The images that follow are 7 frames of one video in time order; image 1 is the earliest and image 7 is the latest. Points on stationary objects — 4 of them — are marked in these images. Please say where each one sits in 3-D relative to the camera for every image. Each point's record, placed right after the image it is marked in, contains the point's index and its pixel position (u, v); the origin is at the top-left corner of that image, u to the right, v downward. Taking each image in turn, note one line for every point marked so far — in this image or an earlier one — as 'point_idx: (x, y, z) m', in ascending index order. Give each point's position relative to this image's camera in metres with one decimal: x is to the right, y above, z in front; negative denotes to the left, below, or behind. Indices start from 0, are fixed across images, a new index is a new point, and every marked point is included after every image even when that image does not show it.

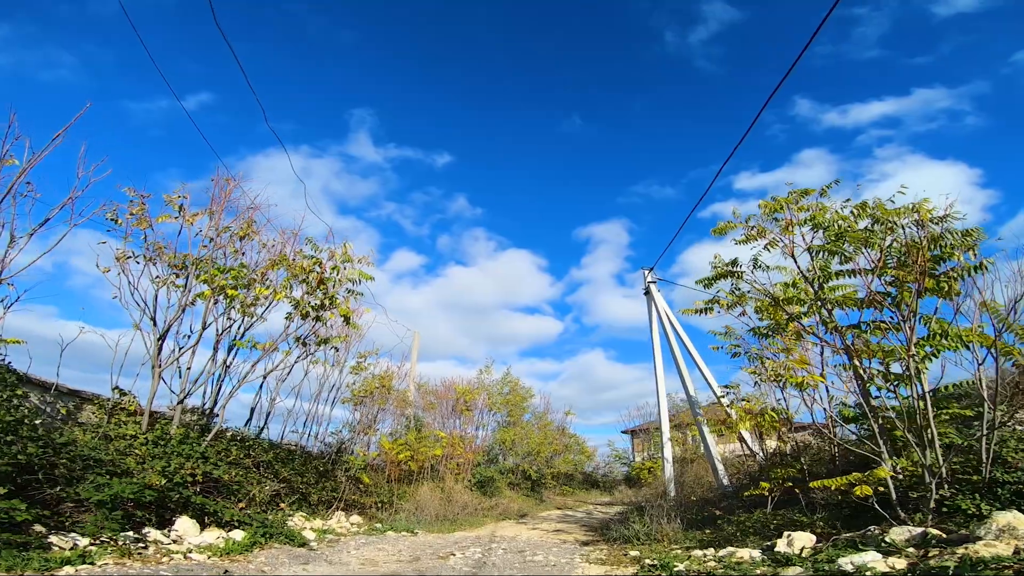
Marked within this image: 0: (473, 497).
0: (-0.9, -4.7, +12.7) m
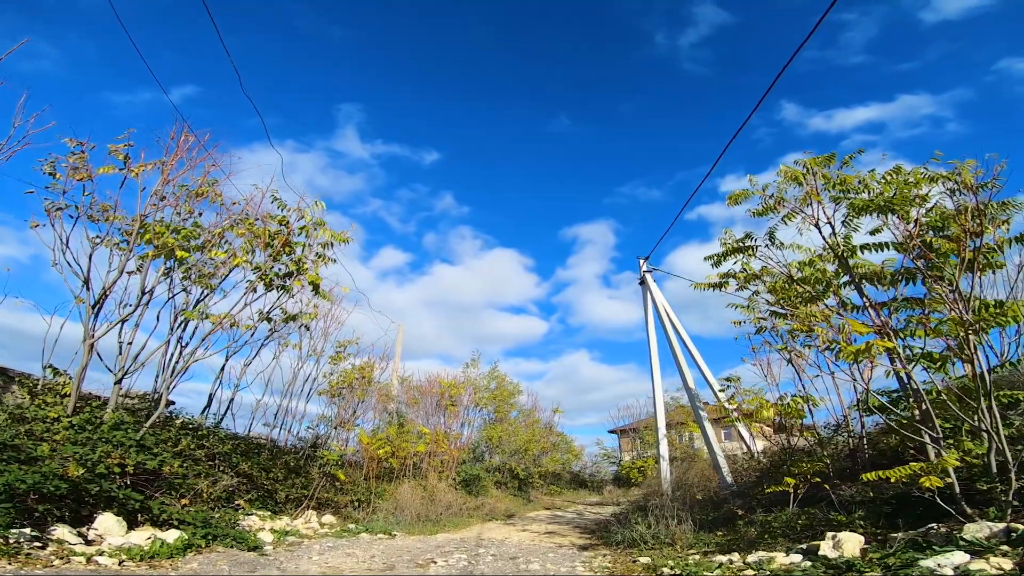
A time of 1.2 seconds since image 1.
0: (-1.1, -4.3, +11.8) m
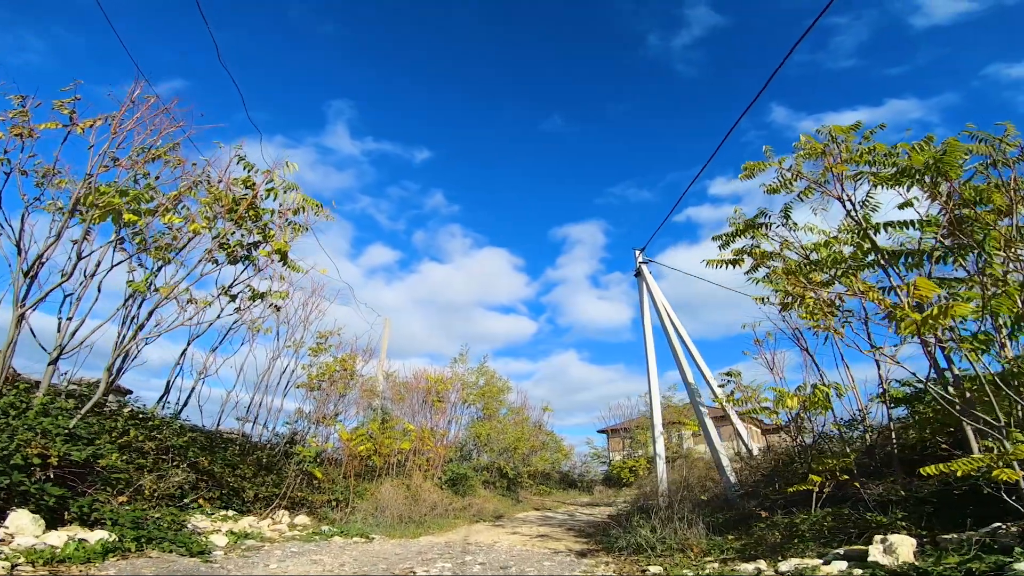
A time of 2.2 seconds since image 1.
0: (-1.3, -4.1, +11.1) m
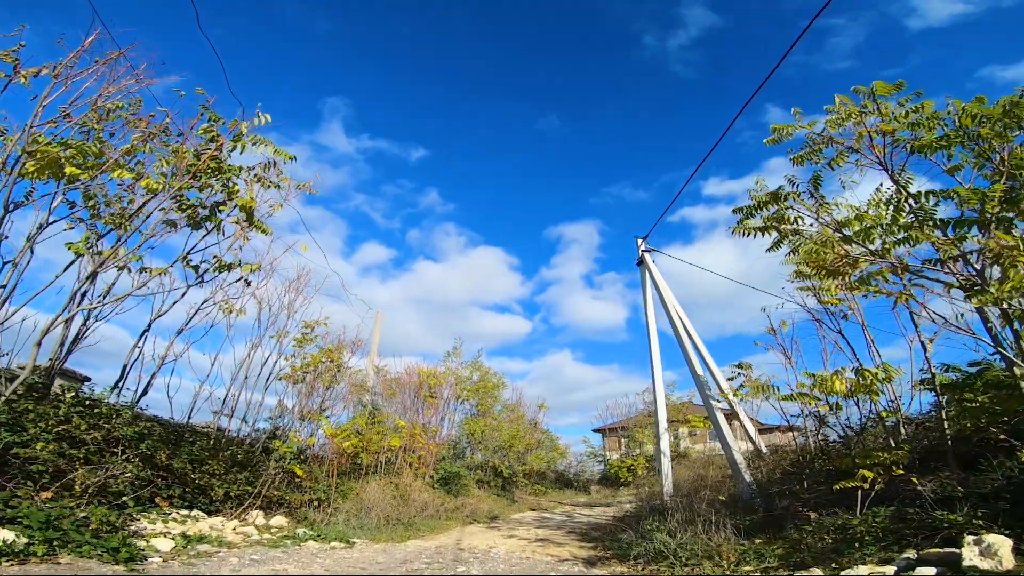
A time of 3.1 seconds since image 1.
0: (-1.4, -3.8, +10.4) m
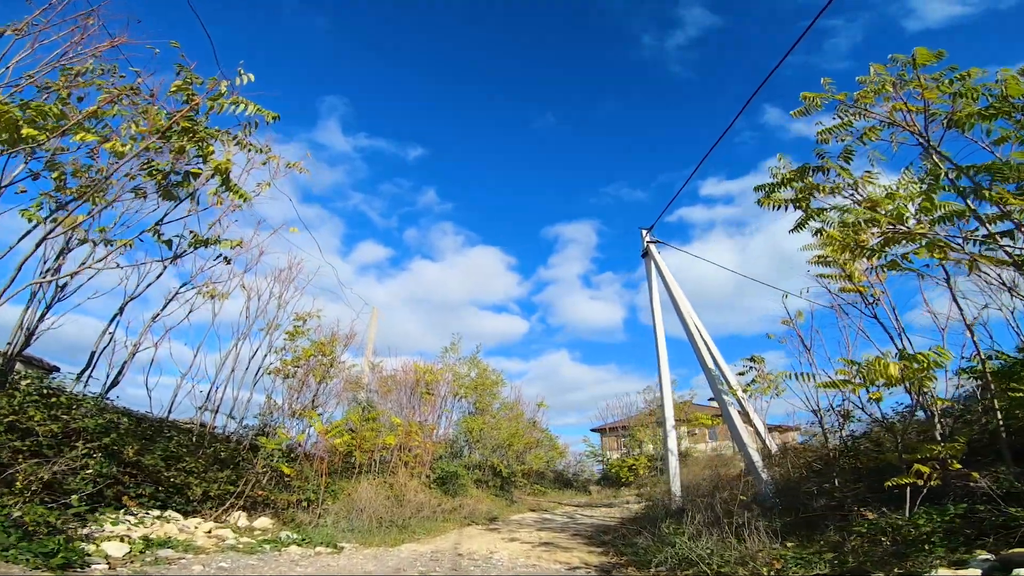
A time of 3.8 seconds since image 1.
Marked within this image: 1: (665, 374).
0: (-1.4, -3.6, +9.9) m
1: (+3.1, -1.7, +11.5) m
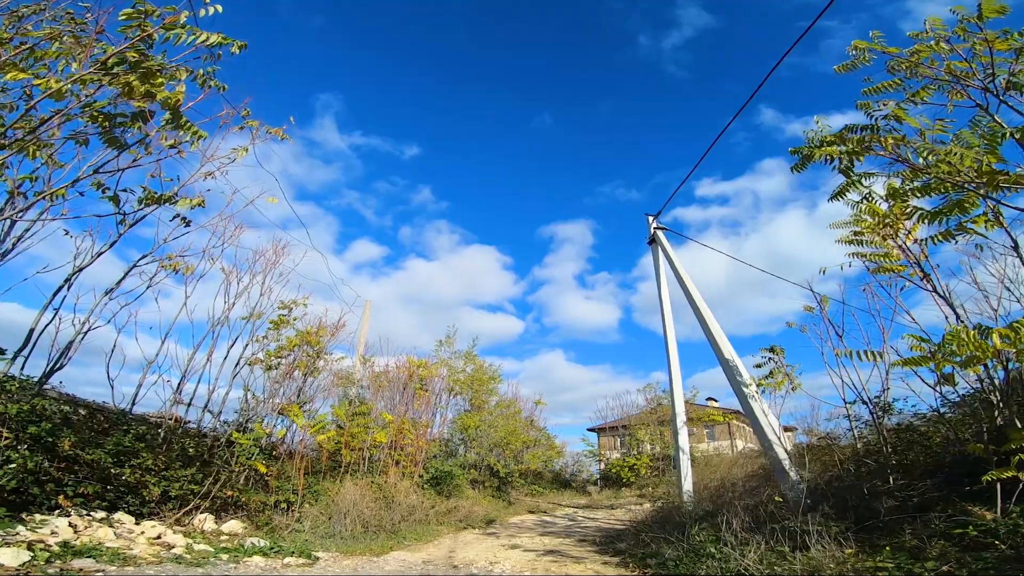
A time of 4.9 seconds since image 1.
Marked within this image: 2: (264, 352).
0: (-1.4, -3.4, +9.1) m
1: (+3.1, -1.5, +10.7) m
2: (-4.9, -1.3, +11.2) m
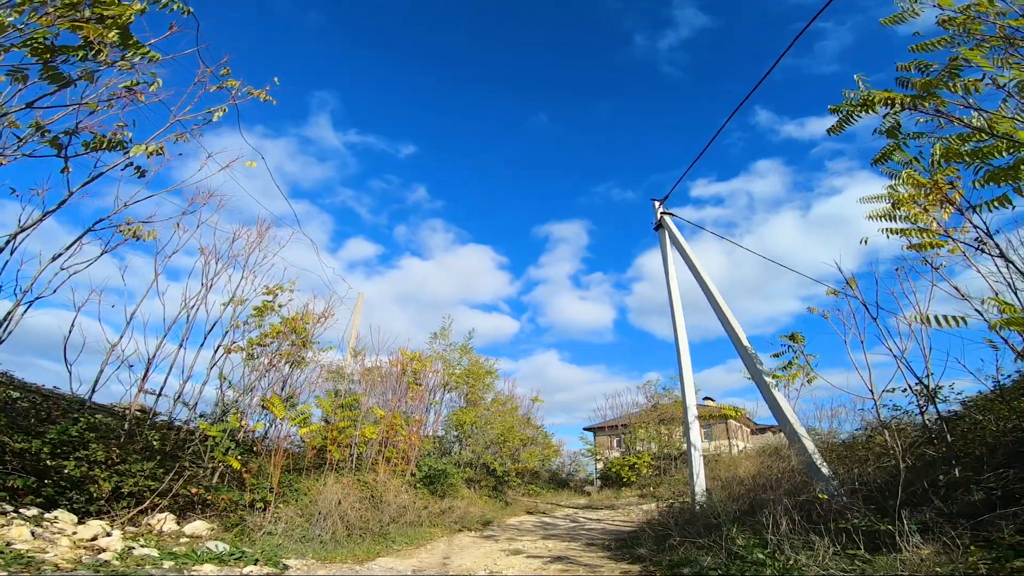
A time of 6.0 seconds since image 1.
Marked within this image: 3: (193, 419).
0: (-1.4, -3.1, +8.3) m
1: (+3.1, -1.2, +10.0) m
2: (-4.9, -1.0, +10.5) m
3: (-4.3, -1.7, +7.5) m
